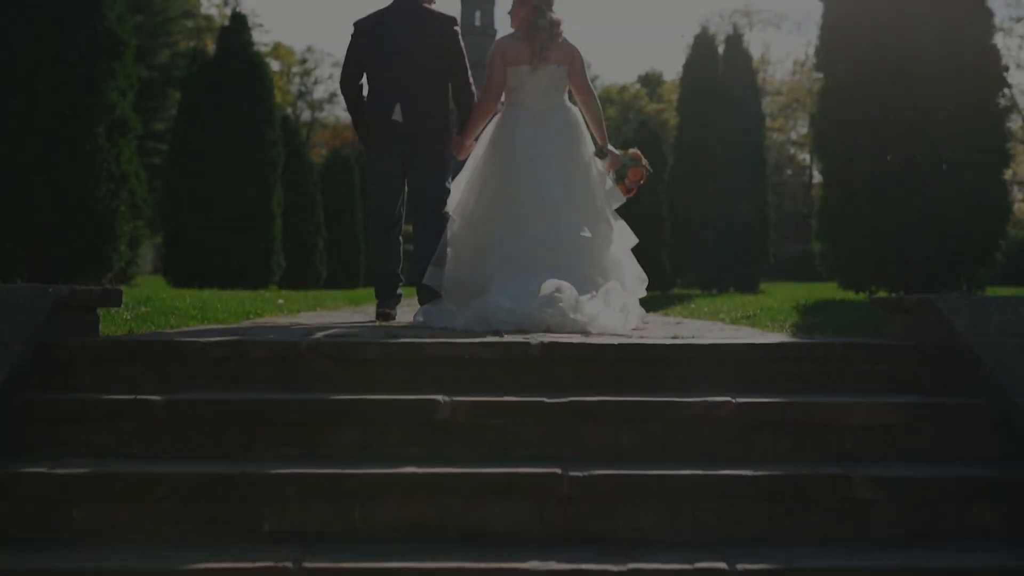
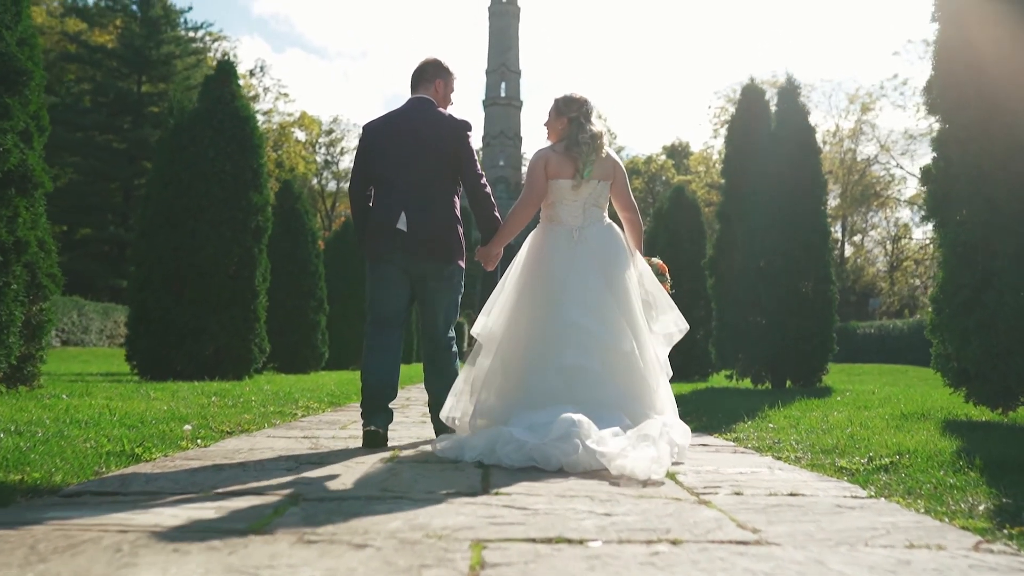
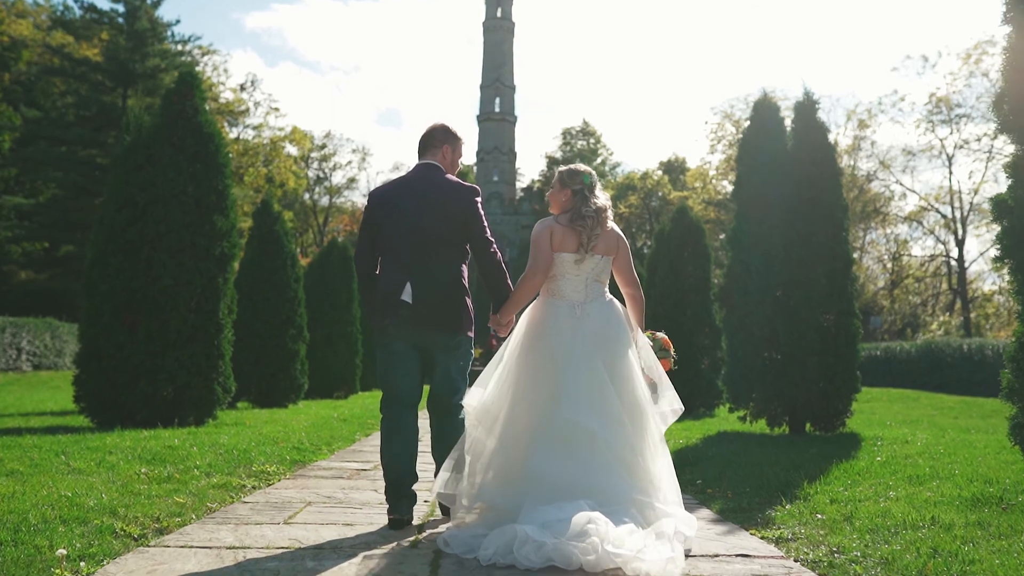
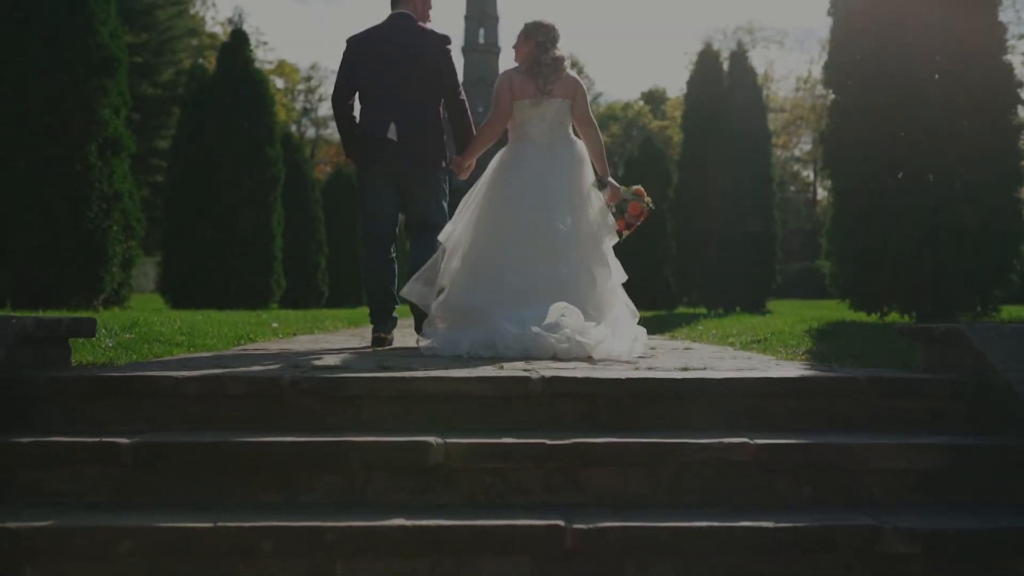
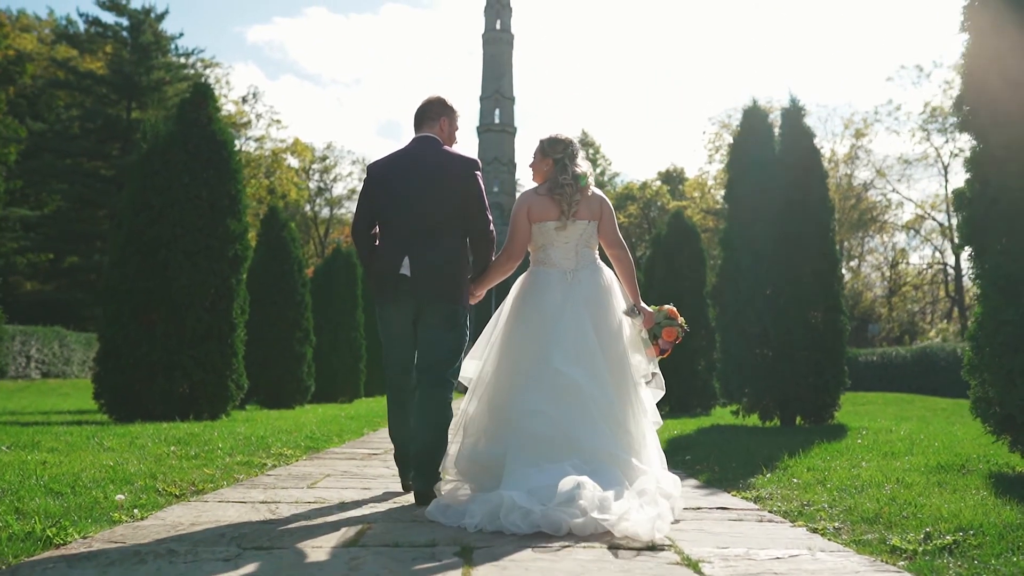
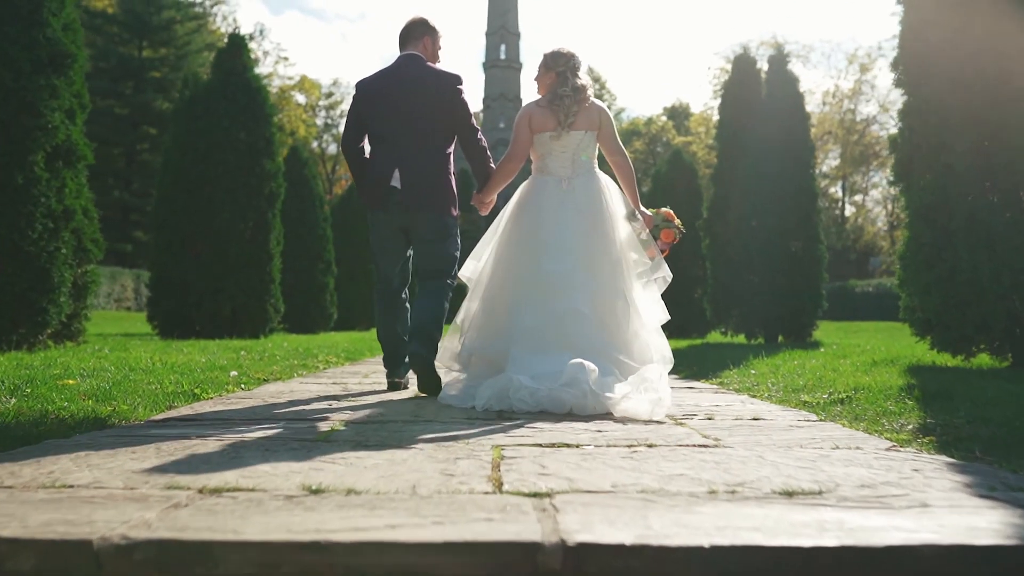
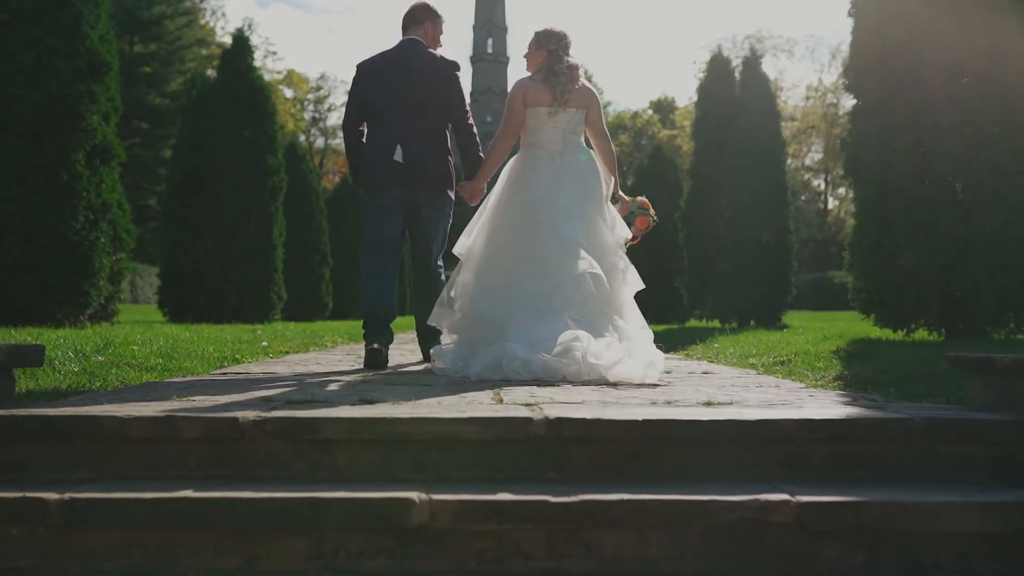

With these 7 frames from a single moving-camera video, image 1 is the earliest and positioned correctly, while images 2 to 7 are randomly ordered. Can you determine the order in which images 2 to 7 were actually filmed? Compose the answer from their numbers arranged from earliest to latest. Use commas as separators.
4, 7, 6, 2, 5, 3
